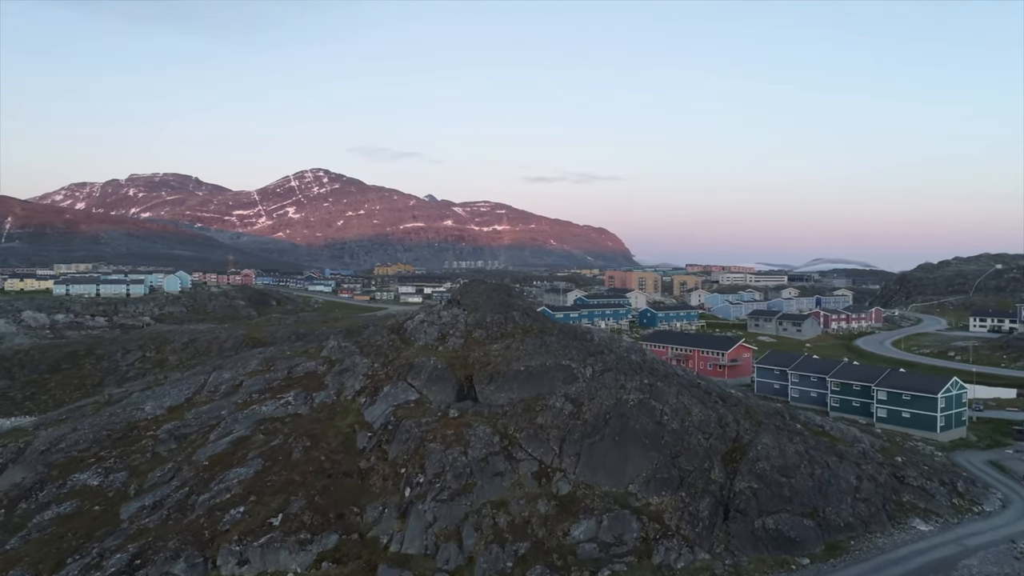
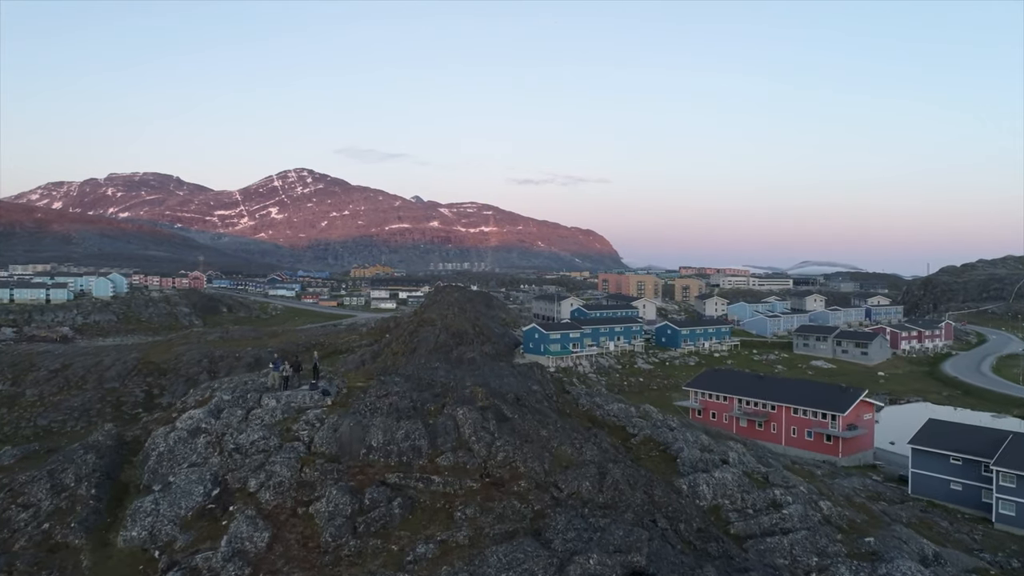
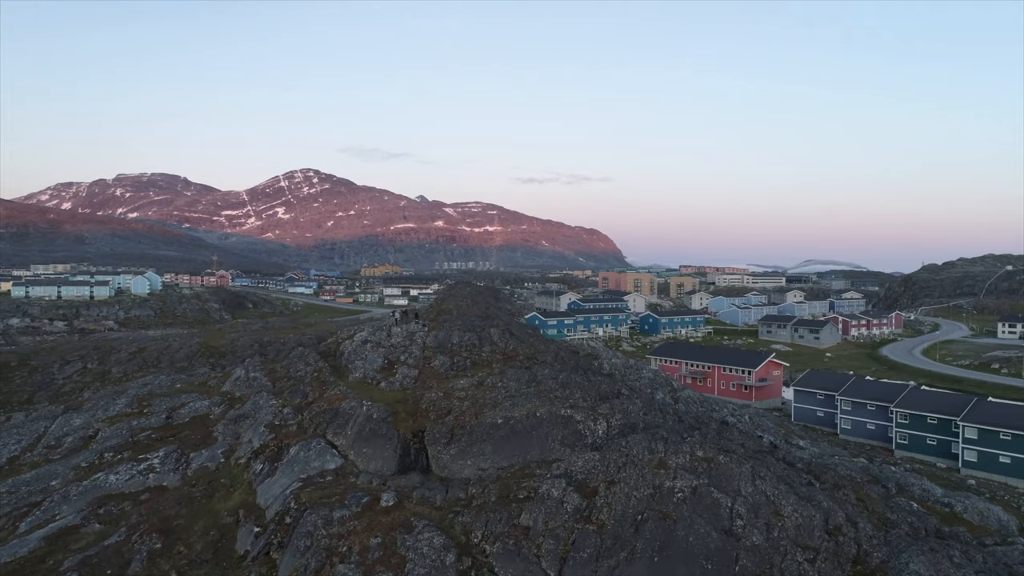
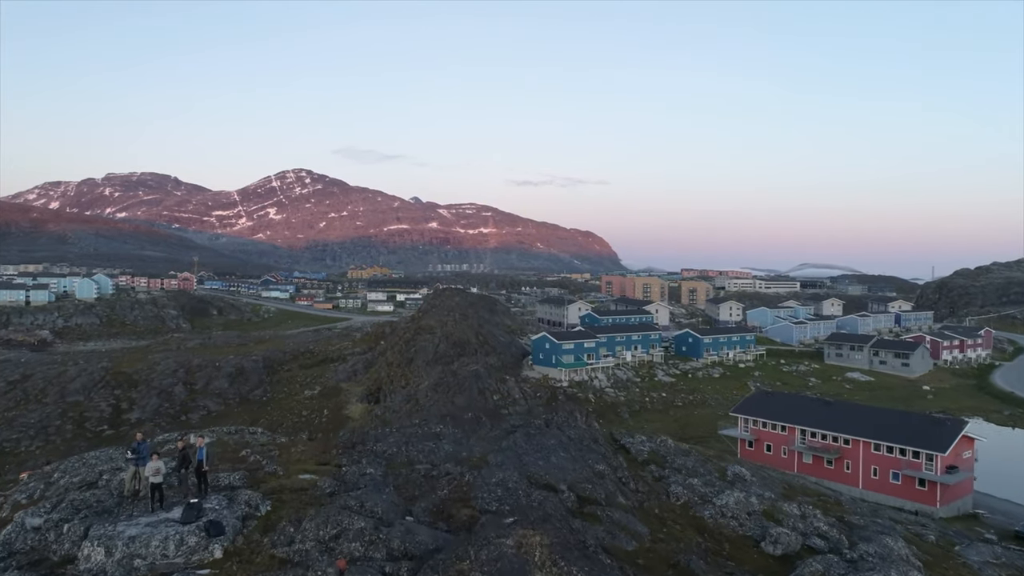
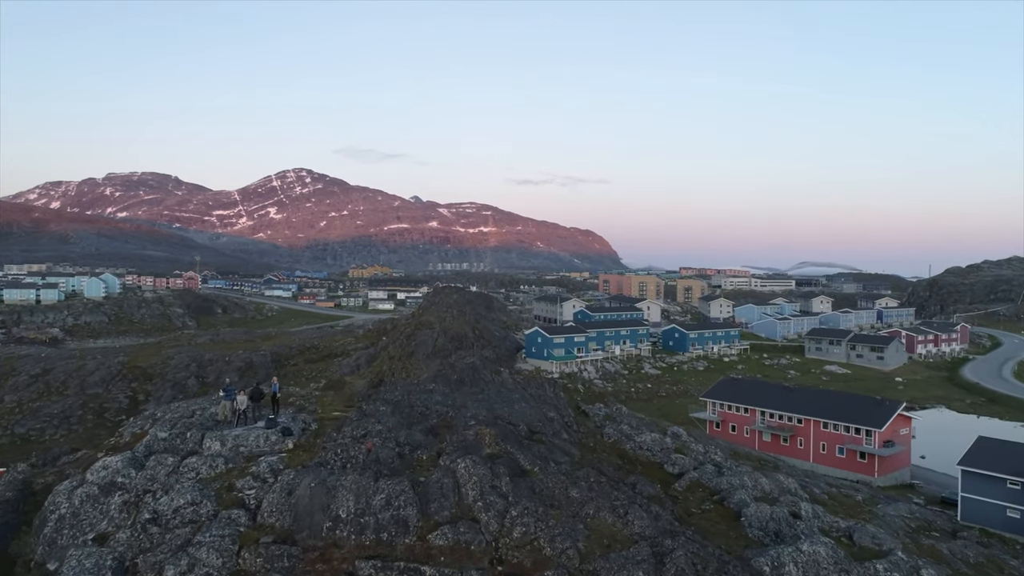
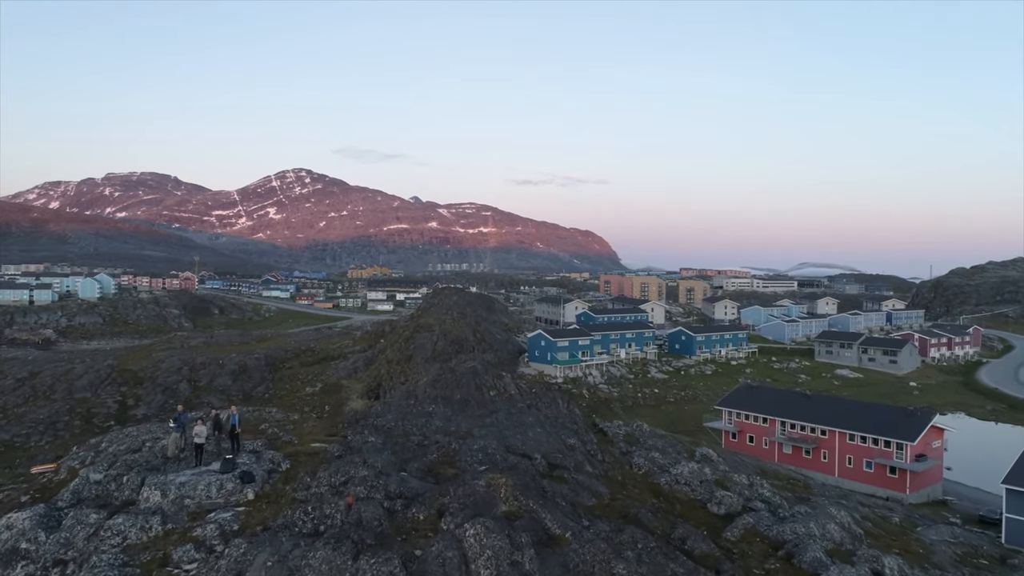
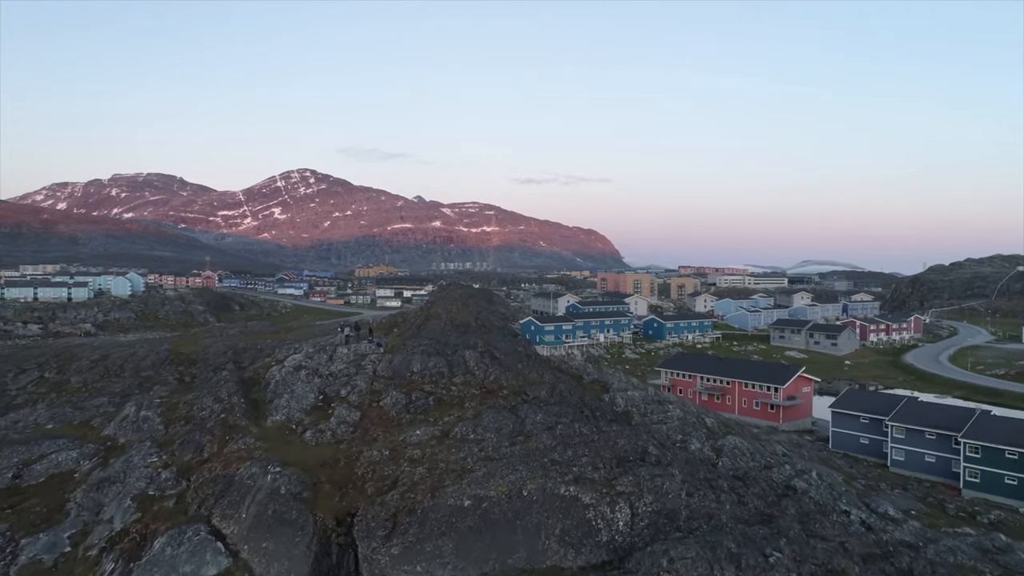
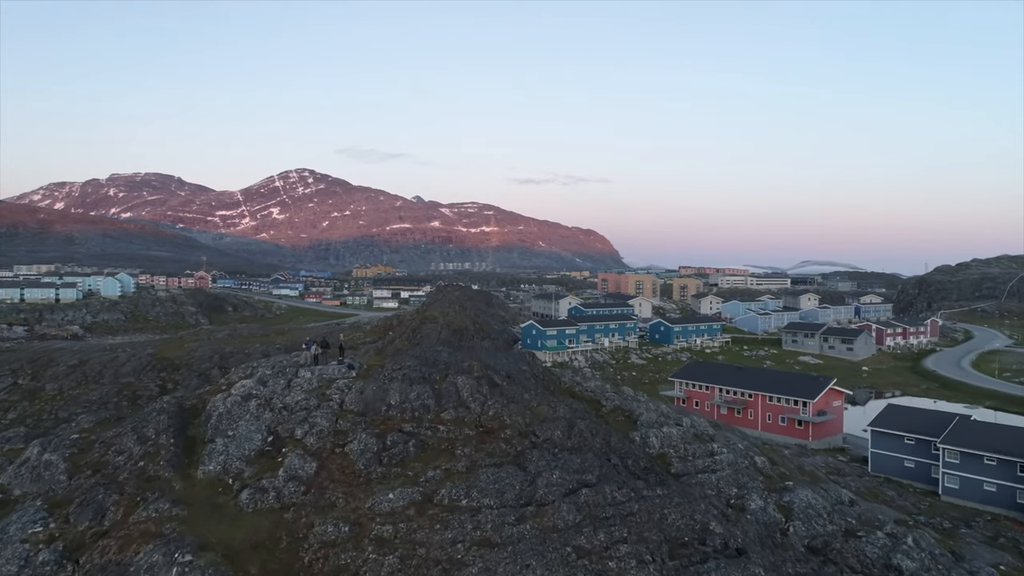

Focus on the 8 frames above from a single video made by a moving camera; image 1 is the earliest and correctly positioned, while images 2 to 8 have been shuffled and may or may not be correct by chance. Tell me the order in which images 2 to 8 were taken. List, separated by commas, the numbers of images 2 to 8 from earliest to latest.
3, 7, 8, 2, 5, 6, 4
